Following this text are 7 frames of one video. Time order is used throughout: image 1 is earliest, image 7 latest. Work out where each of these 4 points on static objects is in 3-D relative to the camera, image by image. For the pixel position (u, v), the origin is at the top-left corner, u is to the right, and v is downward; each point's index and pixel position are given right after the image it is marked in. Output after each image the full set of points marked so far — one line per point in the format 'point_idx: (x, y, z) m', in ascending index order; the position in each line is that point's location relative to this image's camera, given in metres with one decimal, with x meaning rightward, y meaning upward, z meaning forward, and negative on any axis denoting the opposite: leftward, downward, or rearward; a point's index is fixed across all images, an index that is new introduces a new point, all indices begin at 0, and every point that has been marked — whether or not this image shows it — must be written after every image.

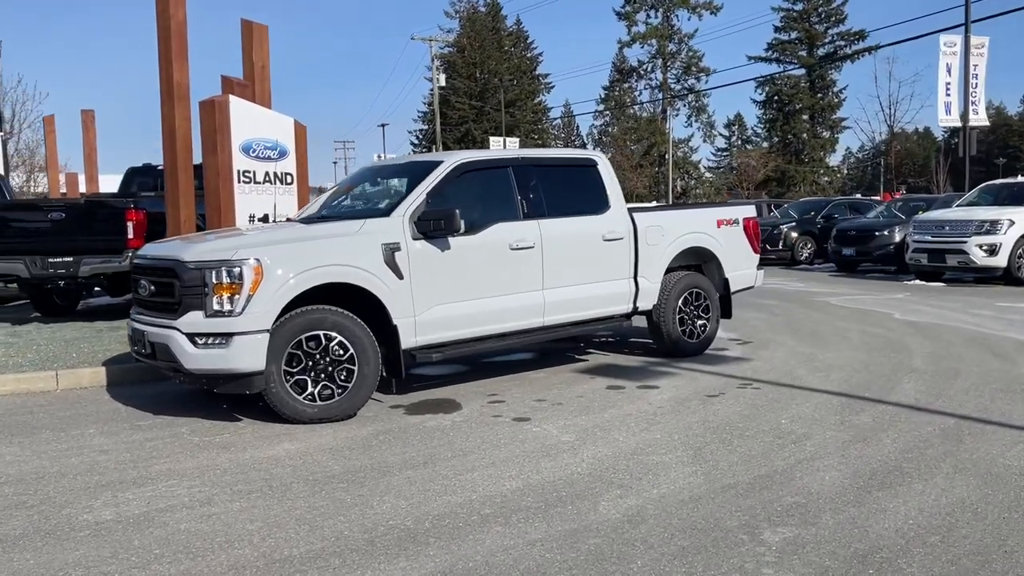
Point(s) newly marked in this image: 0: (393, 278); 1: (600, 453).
0: (-1.0, +0.1, +6.9) m
1: (+0.6, -1.1, +5.5) m
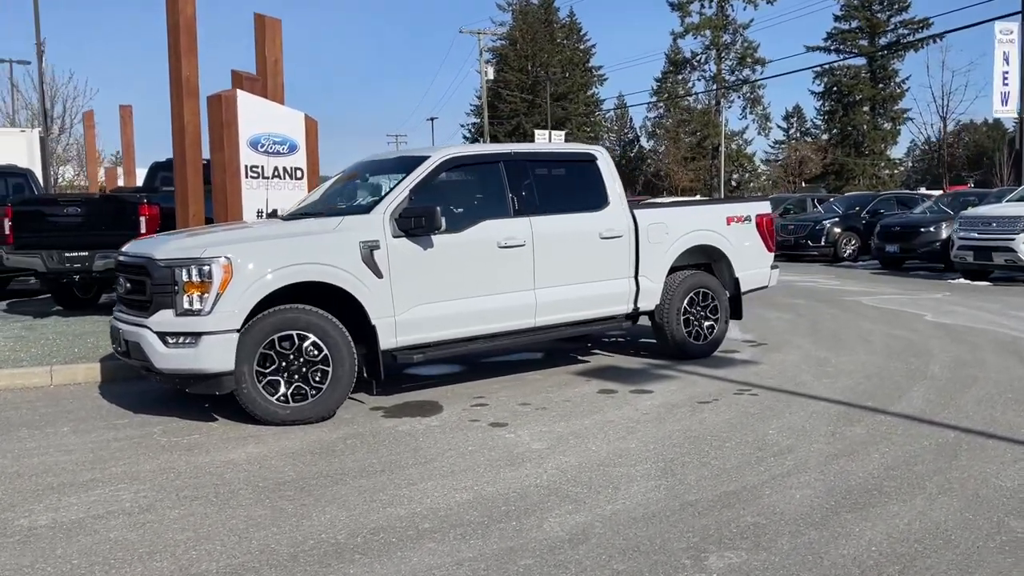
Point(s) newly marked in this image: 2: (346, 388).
0: (-1.1, +0.1, +6.8) m
1: (+0.3, -1.1, +5.3) m
2: (-1.2, -0.7, +6.5) m
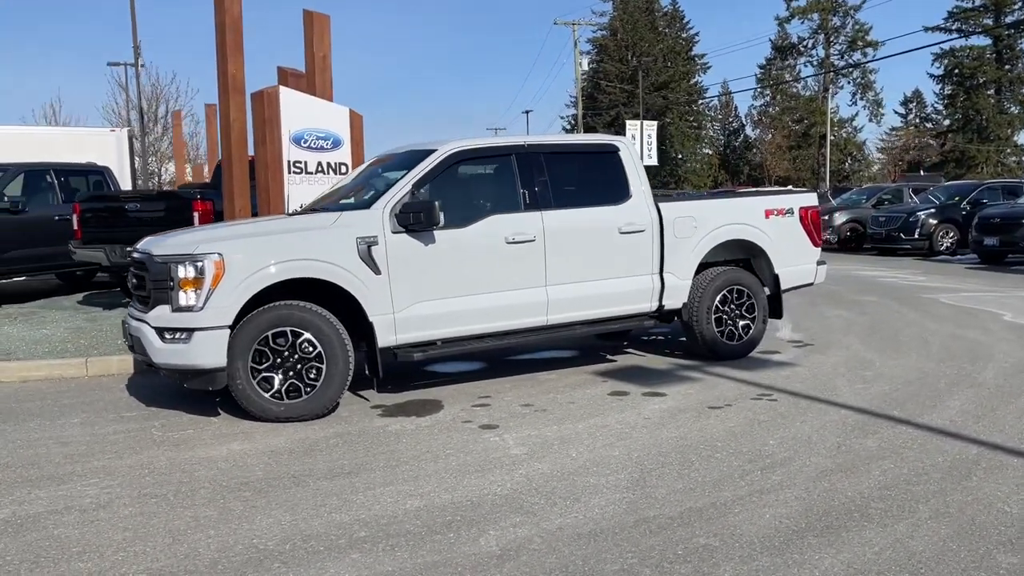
0: (-1.1, +0.1, +6.7) m
1: (+0.2, -1.1, +5.0) m
2: (-1.3, -0.7, +6.5) m
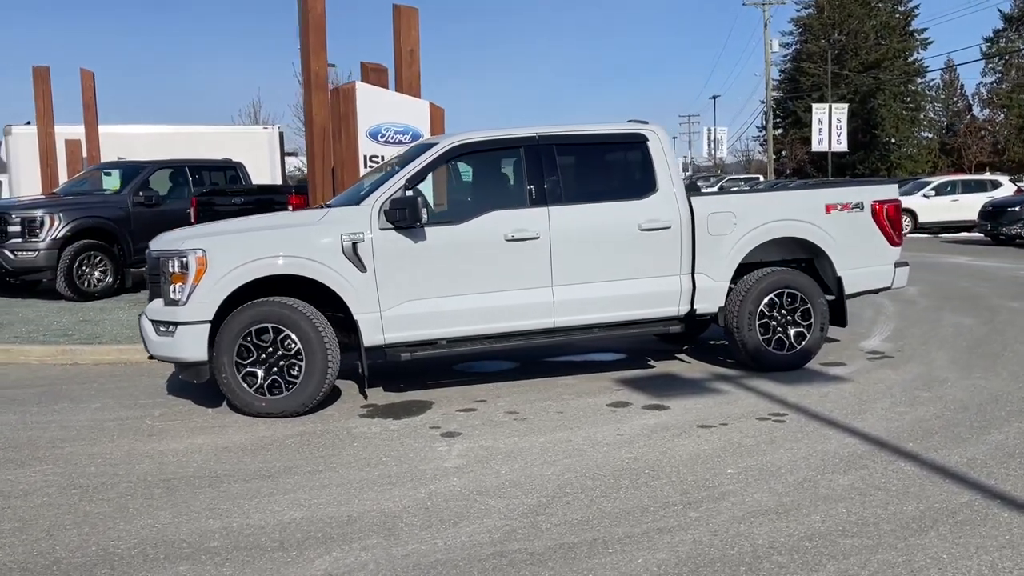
0: (-1.2, +0.1, +6.6) m
1: (-0.3, -1.1, +4.7) m
2: (-1.4, -0.7, +6.4) m
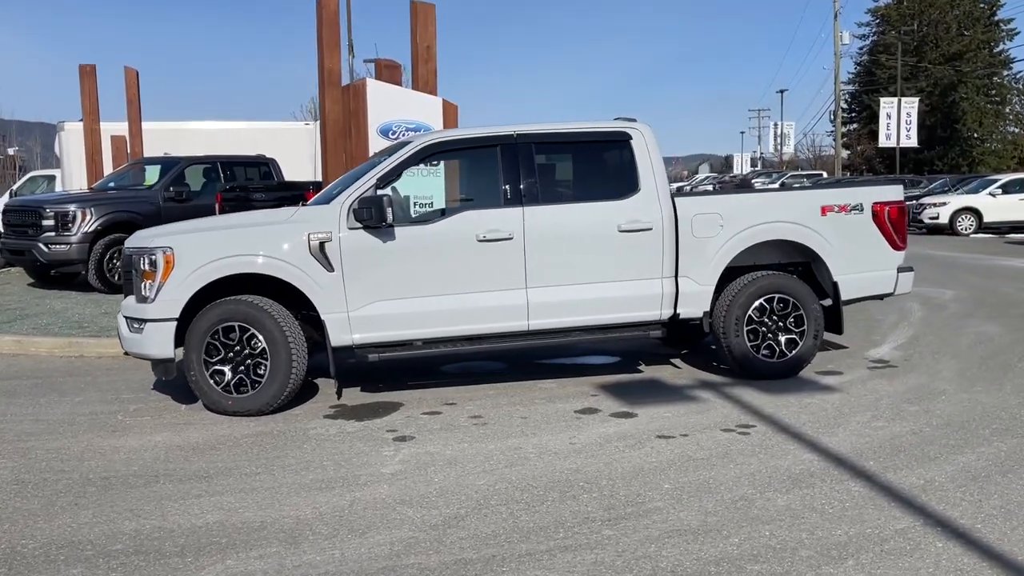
0: (-1.4, +0.1, +6.5) m
1: (-0.7, -1.1, +4.6) m
2: (-1.7, -0.7, +6.4) m
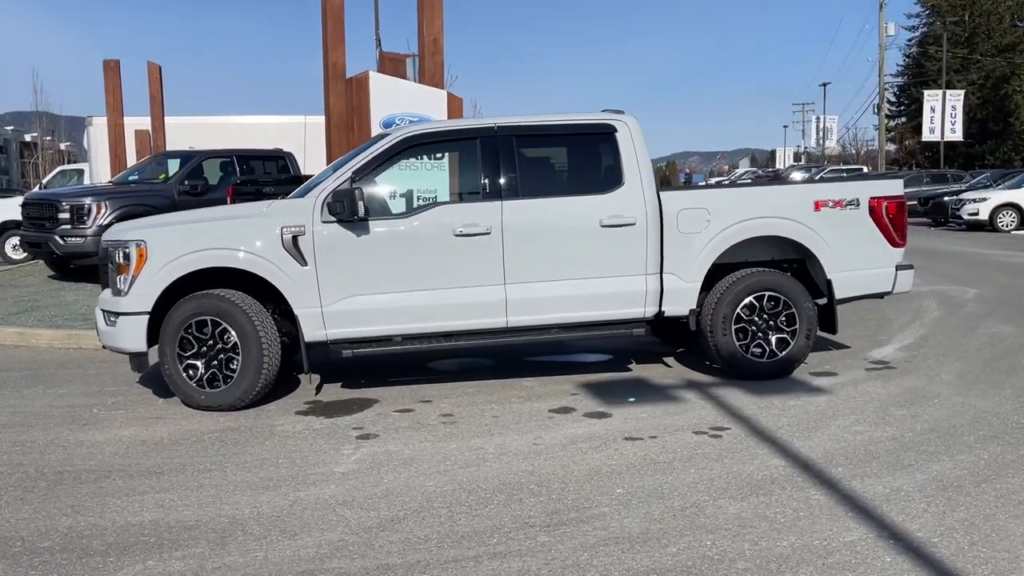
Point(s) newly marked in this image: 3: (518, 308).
0: (-1.6, +0.2, +6.5) m
1: (-1.0, -1.1, +4.6) m
2: (-1.9, -0.6, +6.4) m
3: (0.0, -0.2, +6.8) m
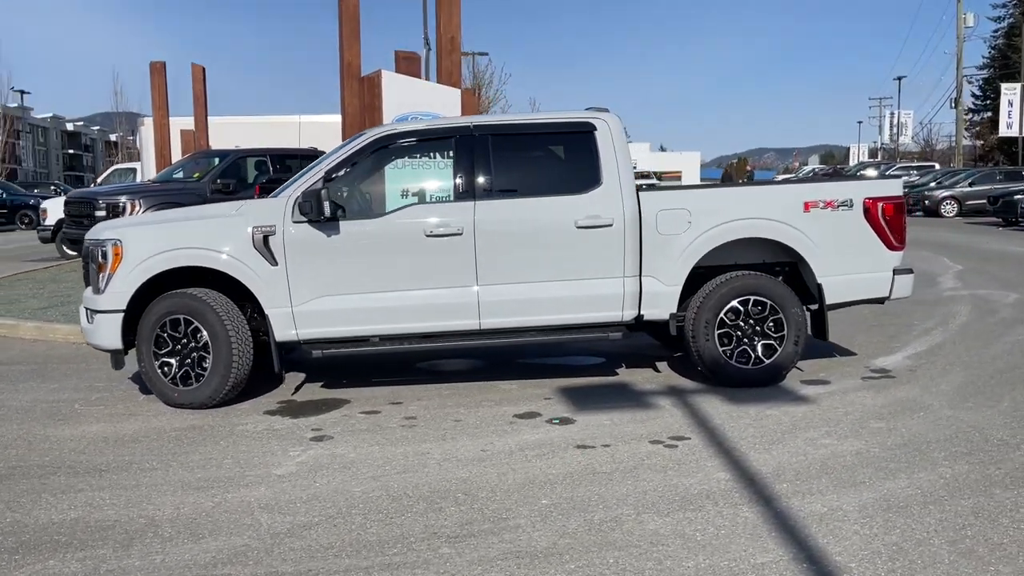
0: (-1.8, +0.2, +6.5) m
1: (-1.4, -1.1, +4.5) m
2: (-2.1, -0.6, +6.4) m
3: (-0.2, -0.2, +6.7) m
